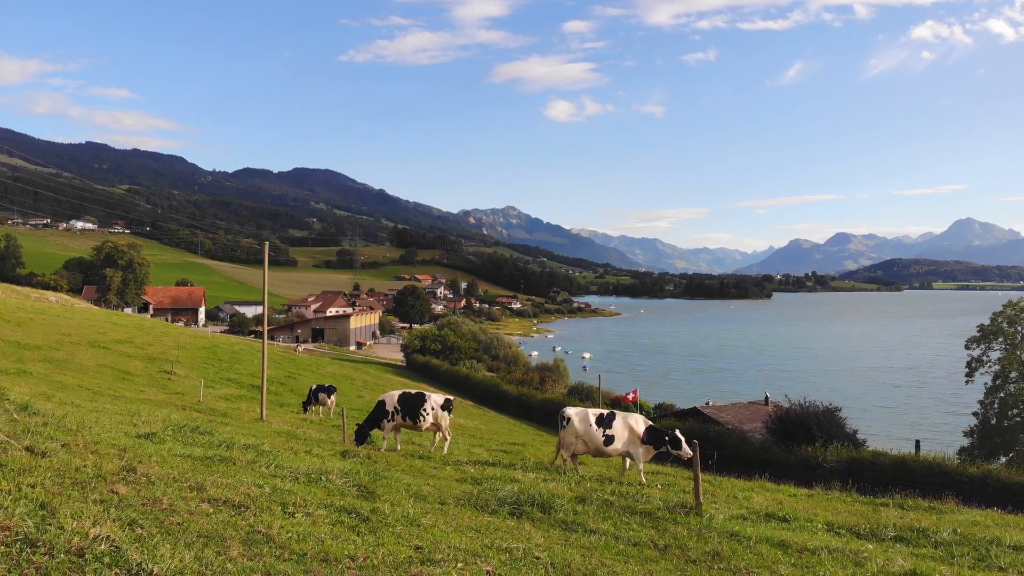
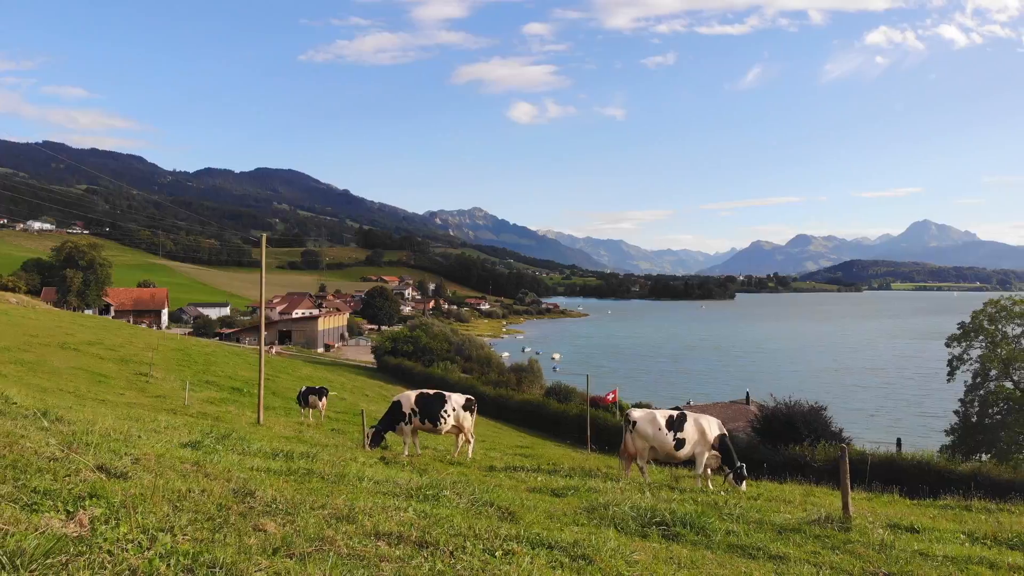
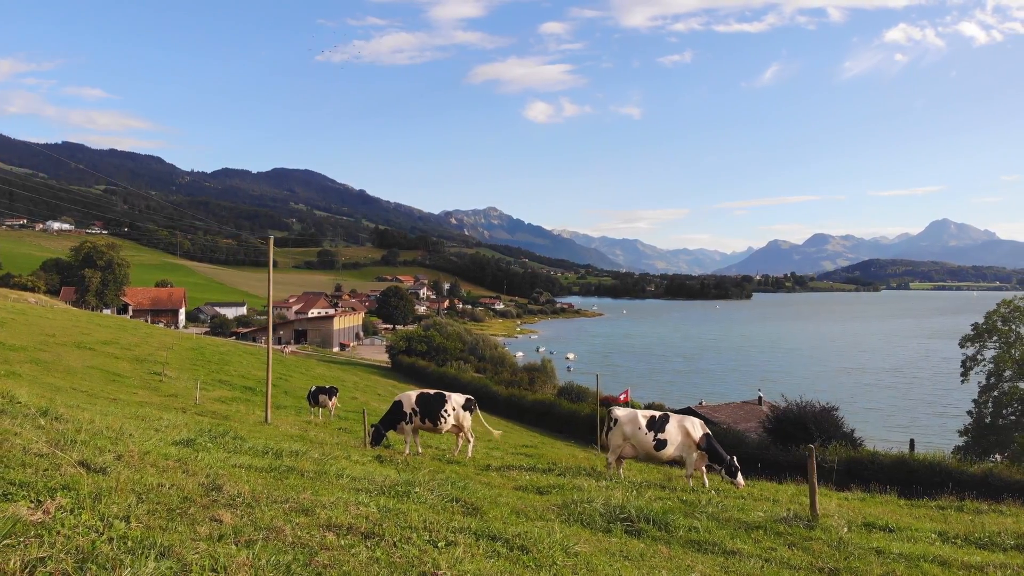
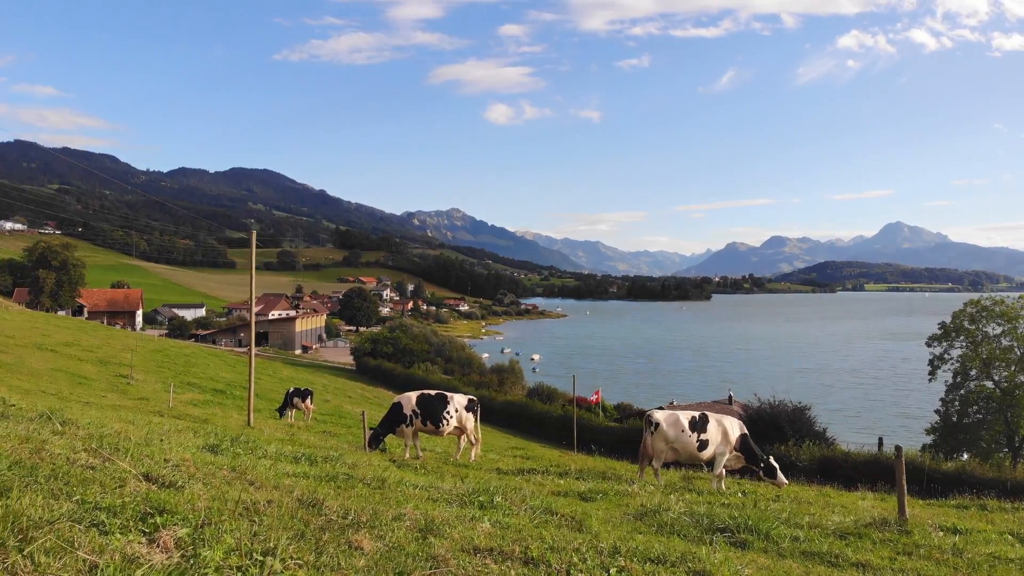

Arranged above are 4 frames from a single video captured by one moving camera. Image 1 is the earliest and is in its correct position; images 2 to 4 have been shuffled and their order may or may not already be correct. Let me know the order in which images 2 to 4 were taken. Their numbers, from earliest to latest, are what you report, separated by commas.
3, 2, 4
